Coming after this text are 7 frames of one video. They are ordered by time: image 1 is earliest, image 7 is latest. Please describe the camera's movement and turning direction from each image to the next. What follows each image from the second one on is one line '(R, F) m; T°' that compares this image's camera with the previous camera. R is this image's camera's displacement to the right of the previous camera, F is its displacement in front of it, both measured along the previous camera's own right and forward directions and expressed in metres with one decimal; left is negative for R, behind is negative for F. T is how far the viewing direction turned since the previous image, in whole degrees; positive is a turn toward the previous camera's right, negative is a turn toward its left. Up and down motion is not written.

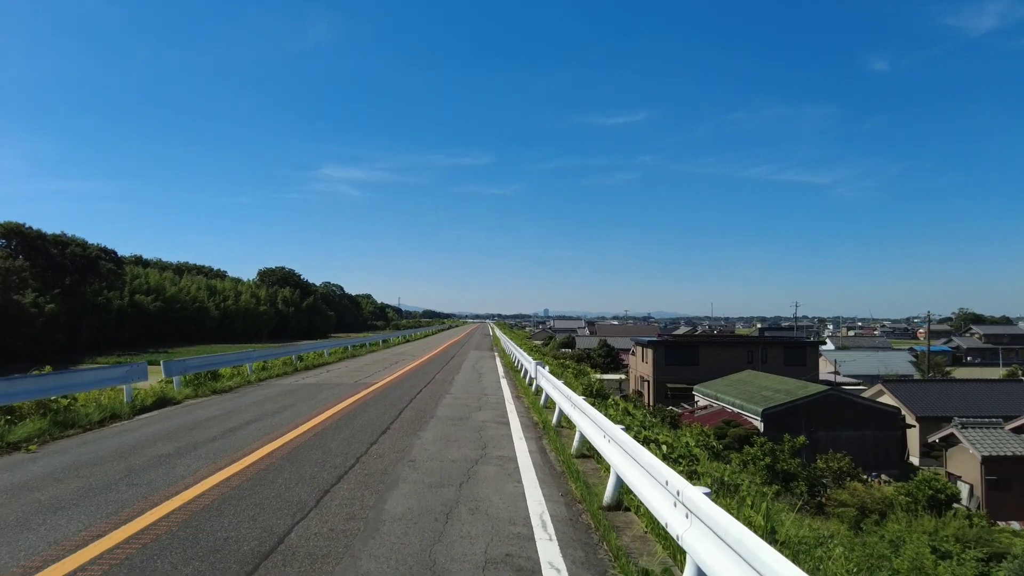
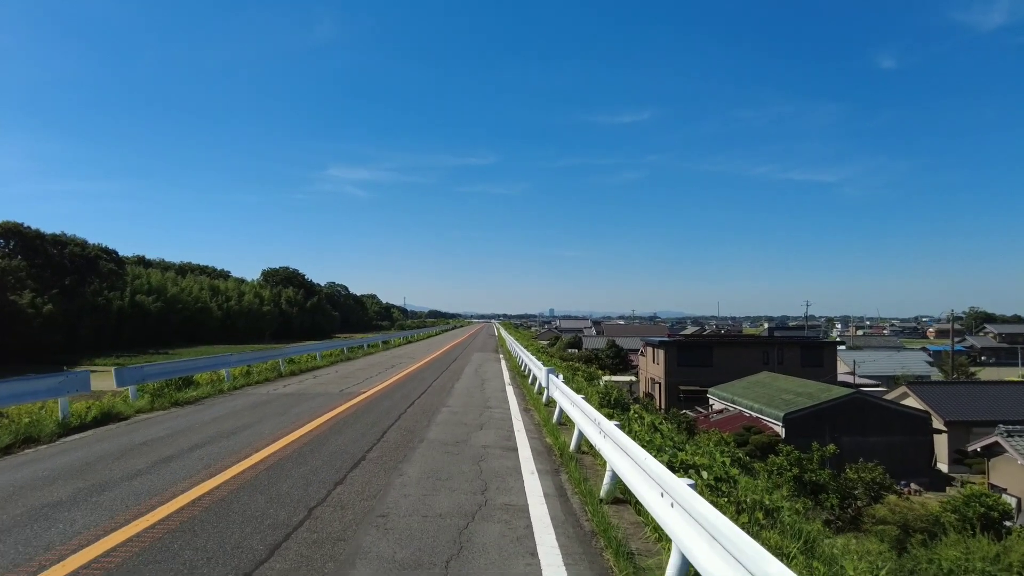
(0.0, +1.5) m; -1°
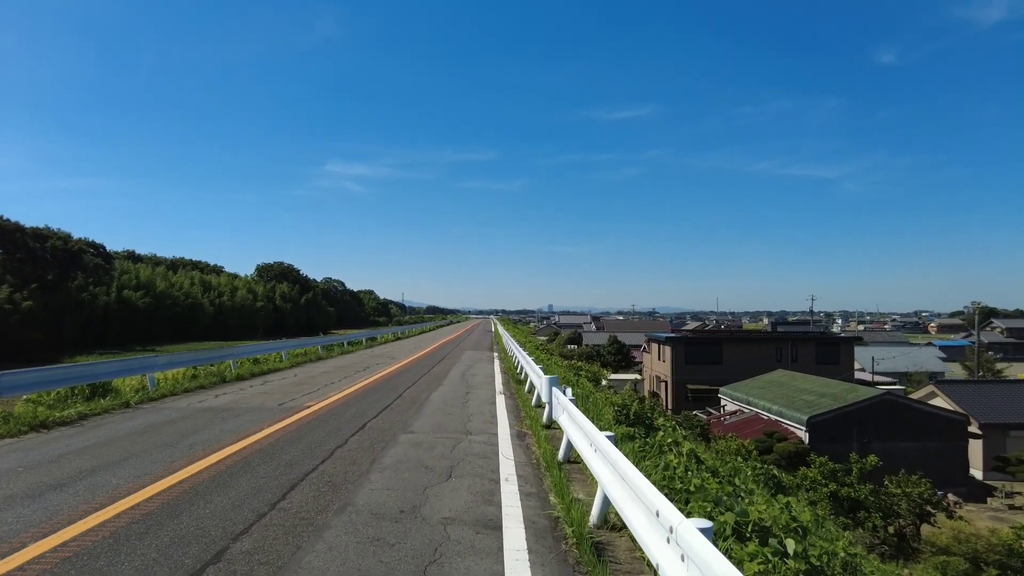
(+0.1, +2.5) m; 0°
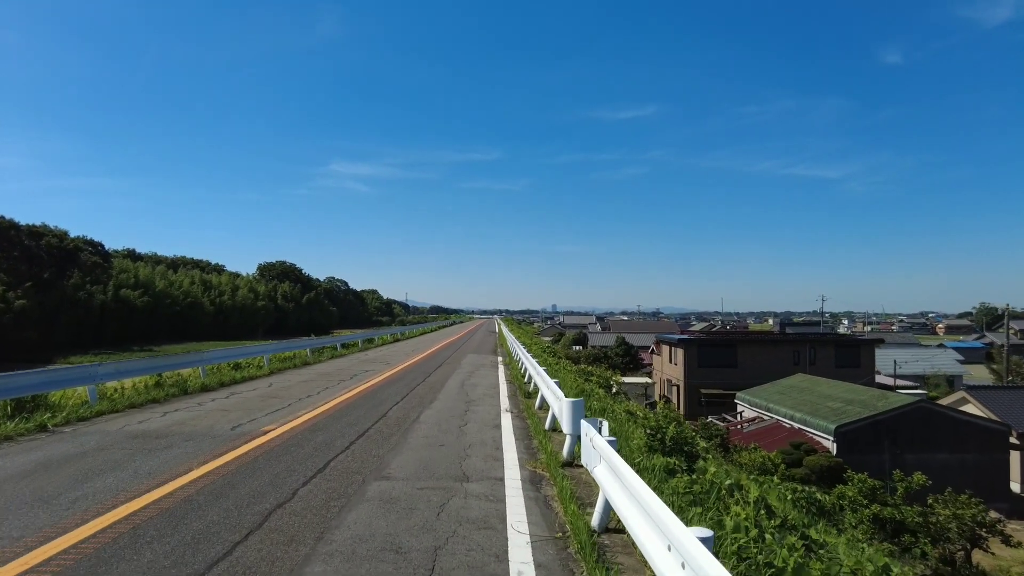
(-0.1, +1.6) m; 0°
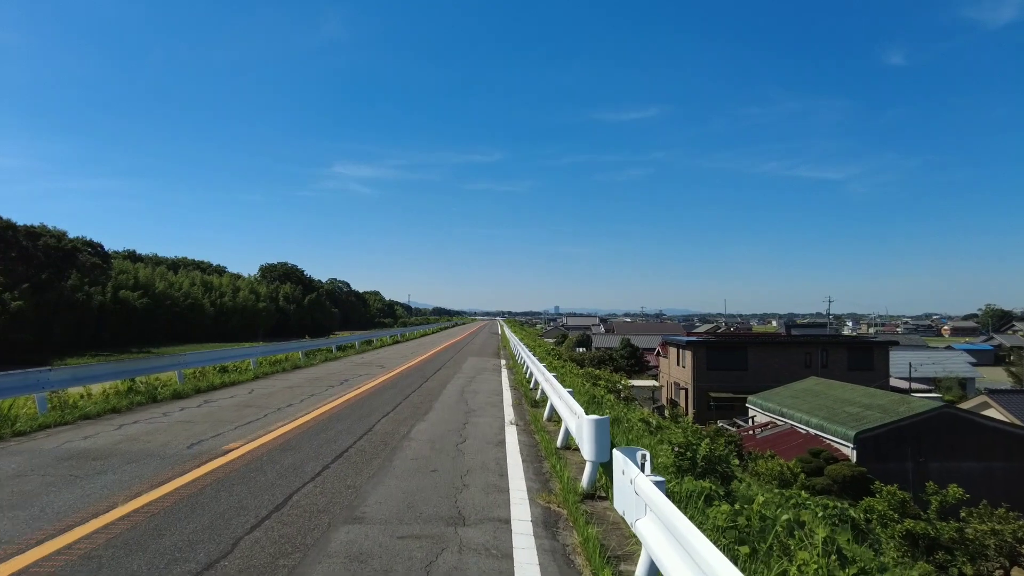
(0.0, +1.0) m; 0°
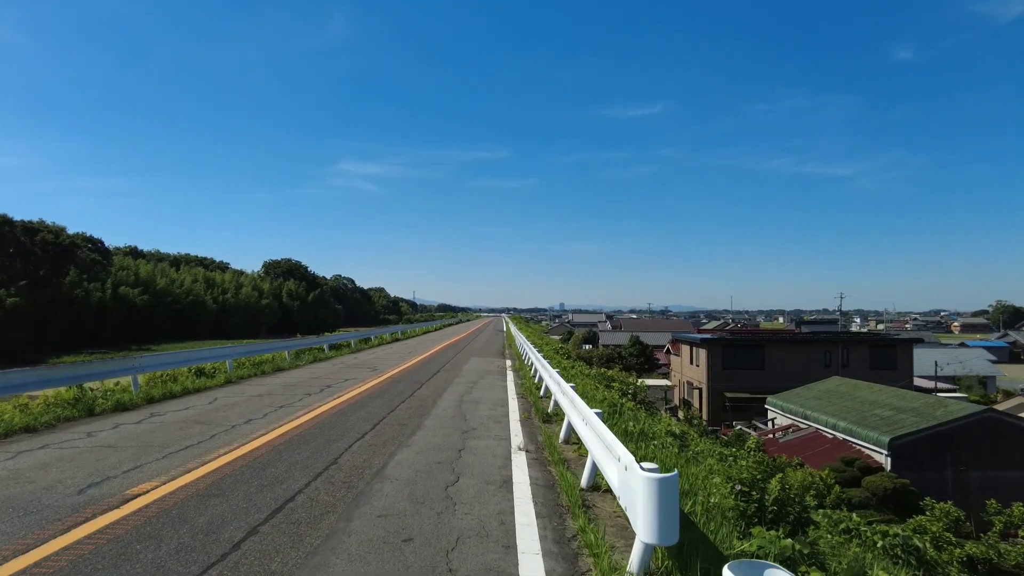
(0.0, +1.5) m; 0°
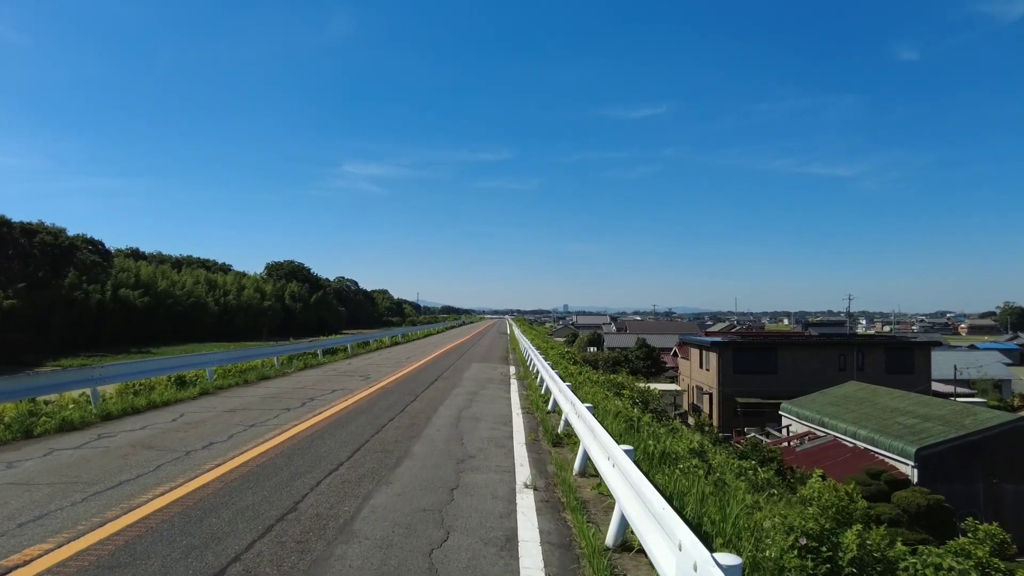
(0.0, +1.0) m; 0°
